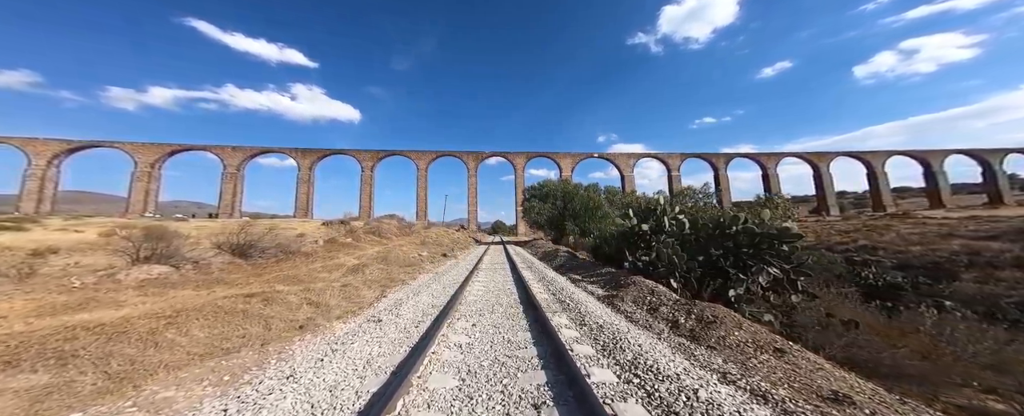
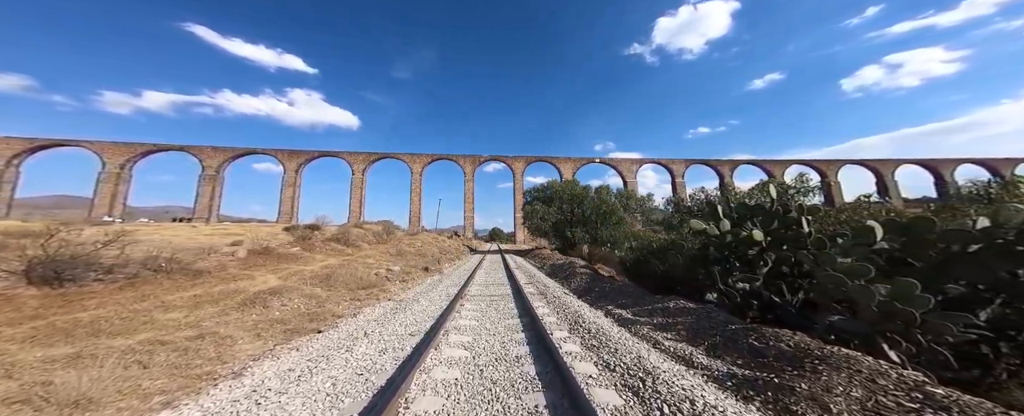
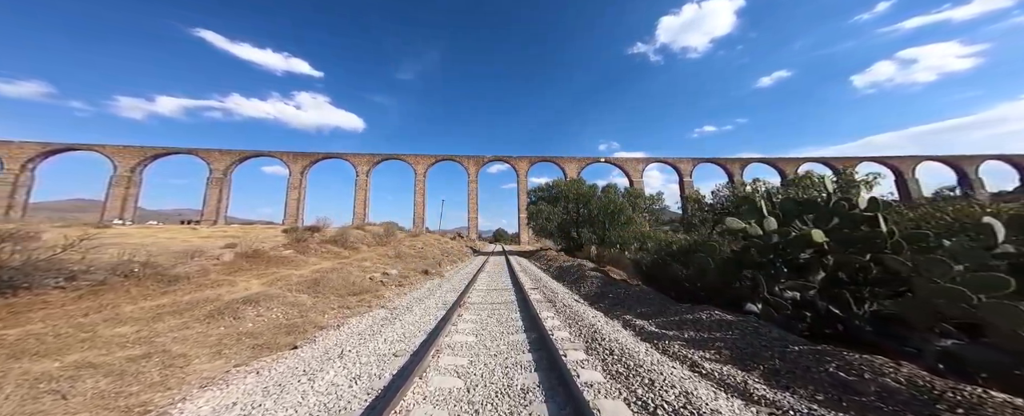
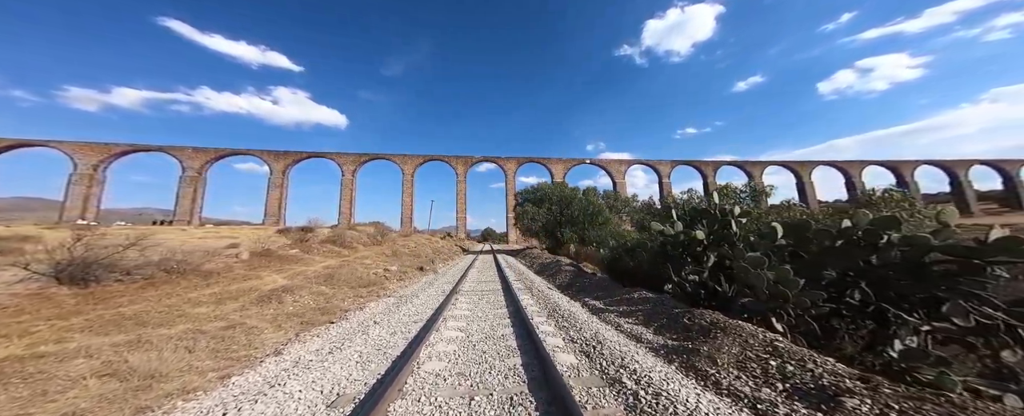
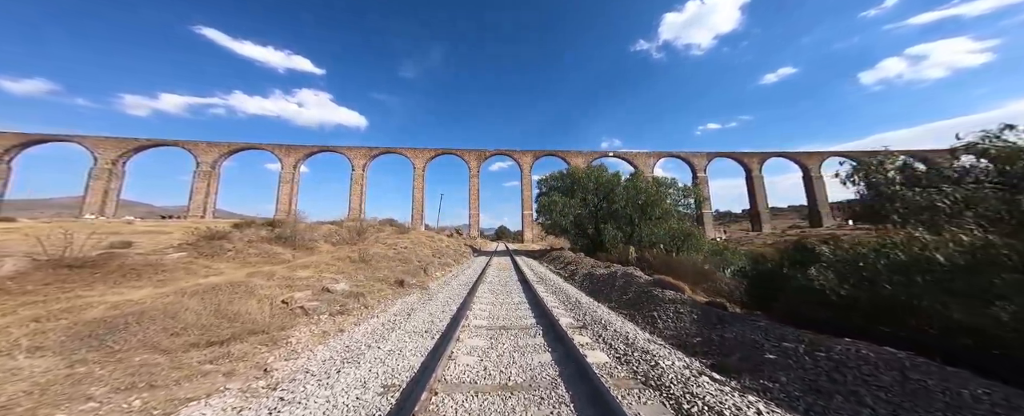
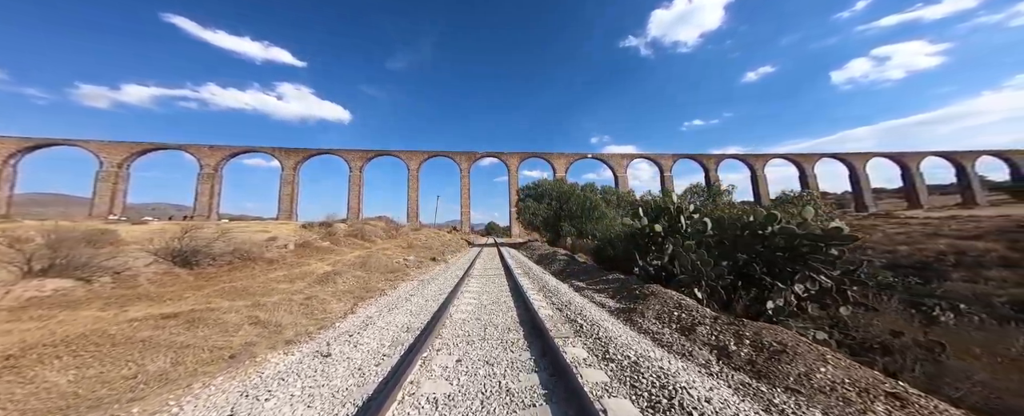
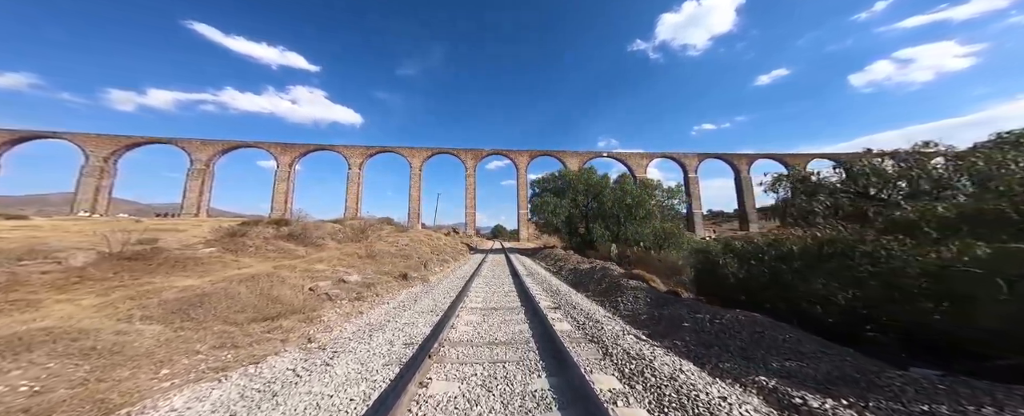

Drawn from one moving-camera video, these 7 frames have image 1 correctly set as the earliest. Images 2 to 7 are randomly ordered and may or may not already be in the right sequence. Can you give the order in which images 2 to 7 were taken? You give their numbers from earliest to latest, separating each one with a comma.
6, 4, 2, 3, 7, 5
